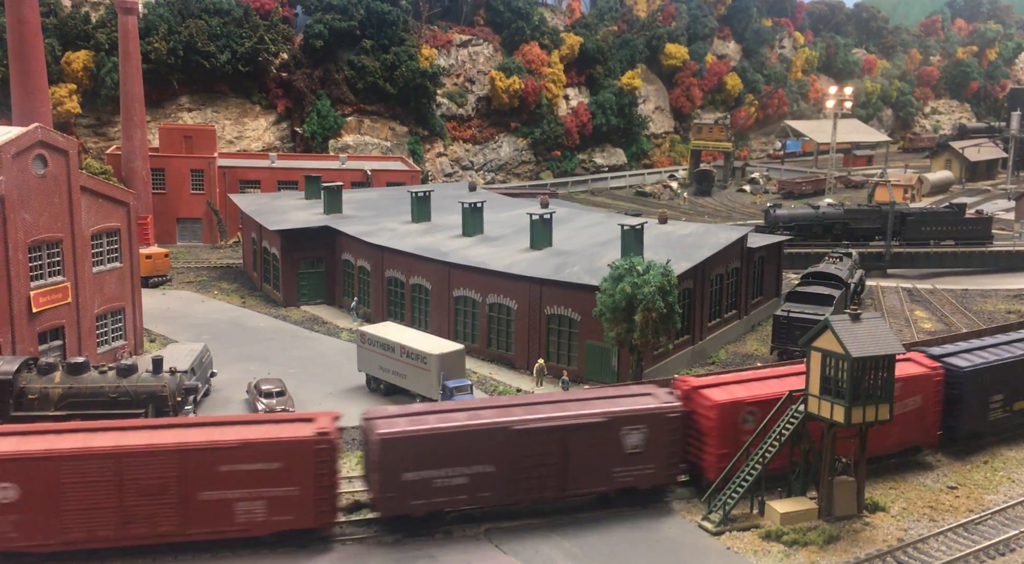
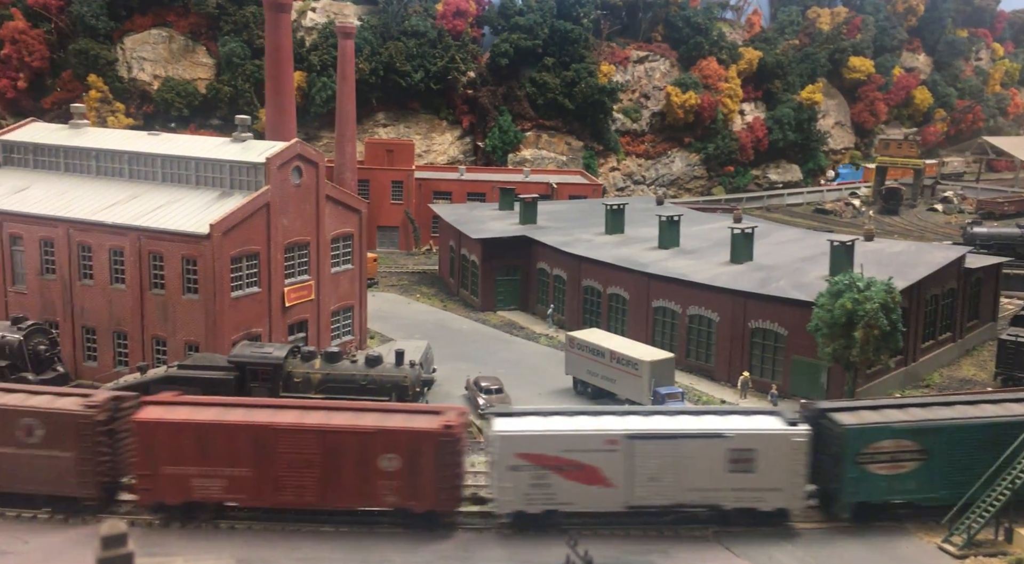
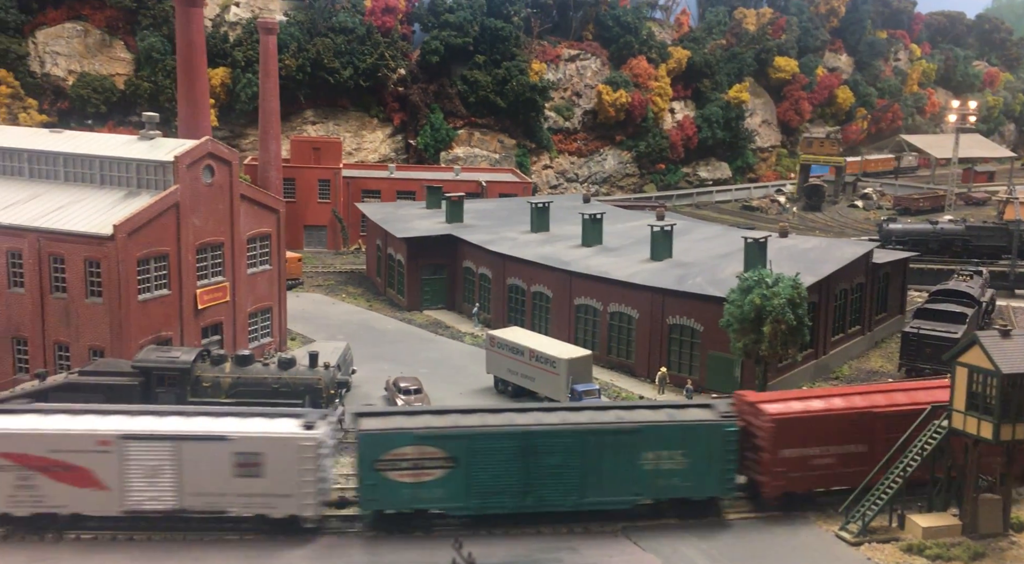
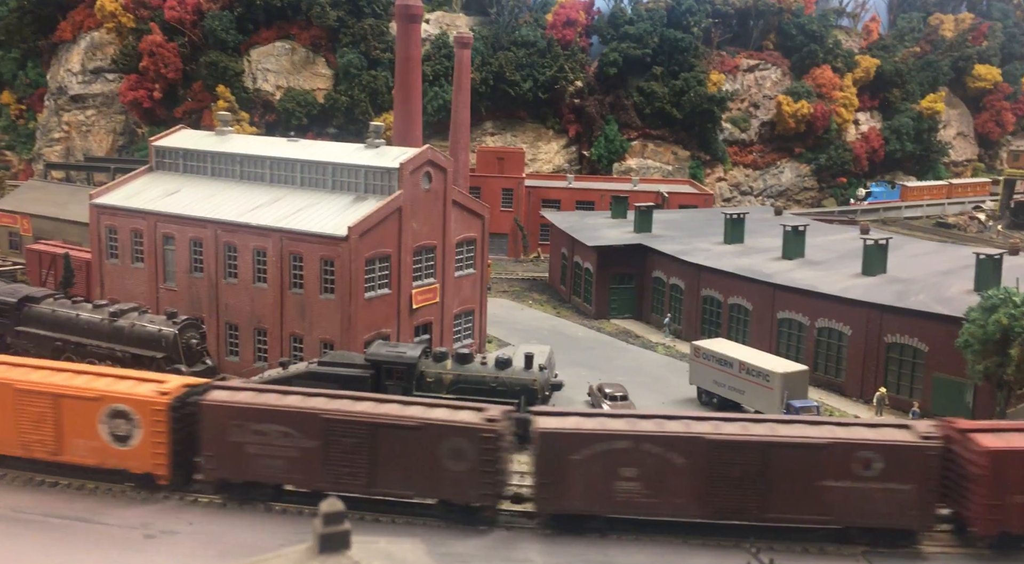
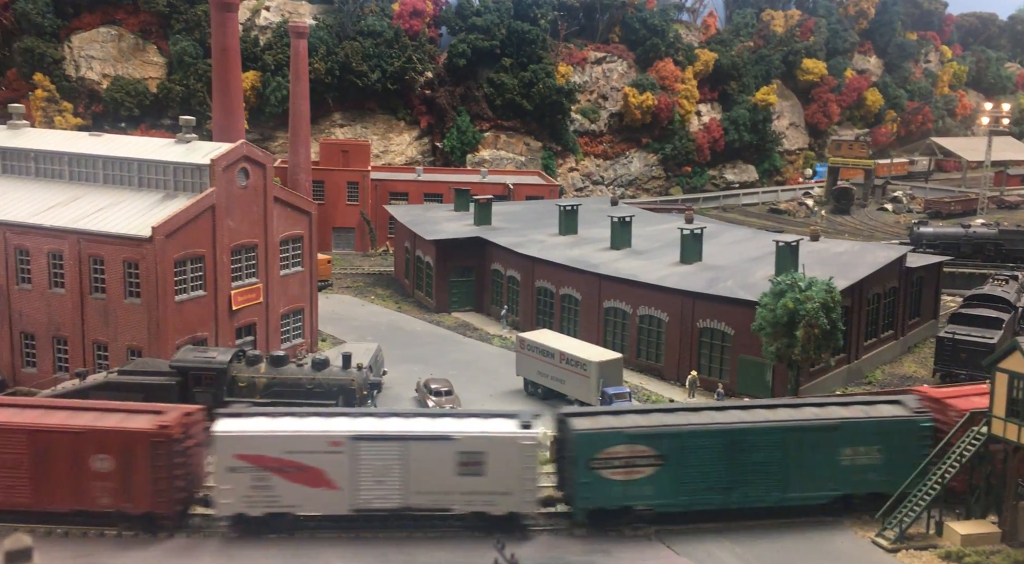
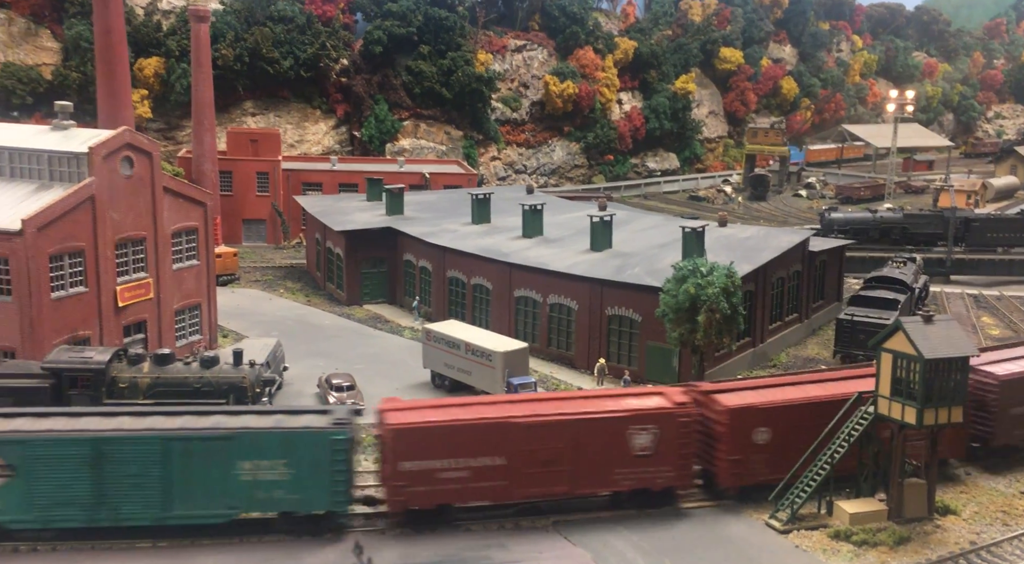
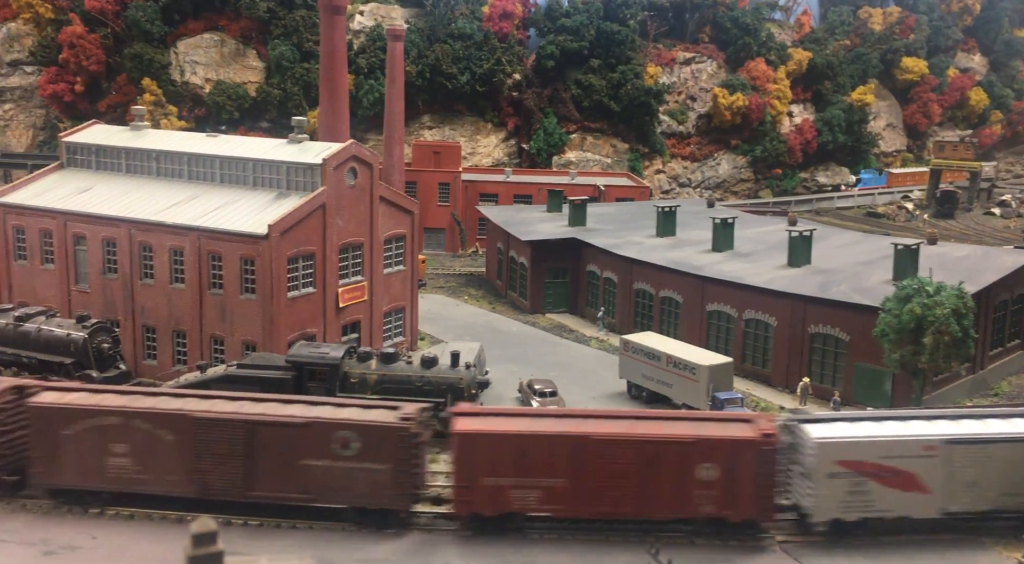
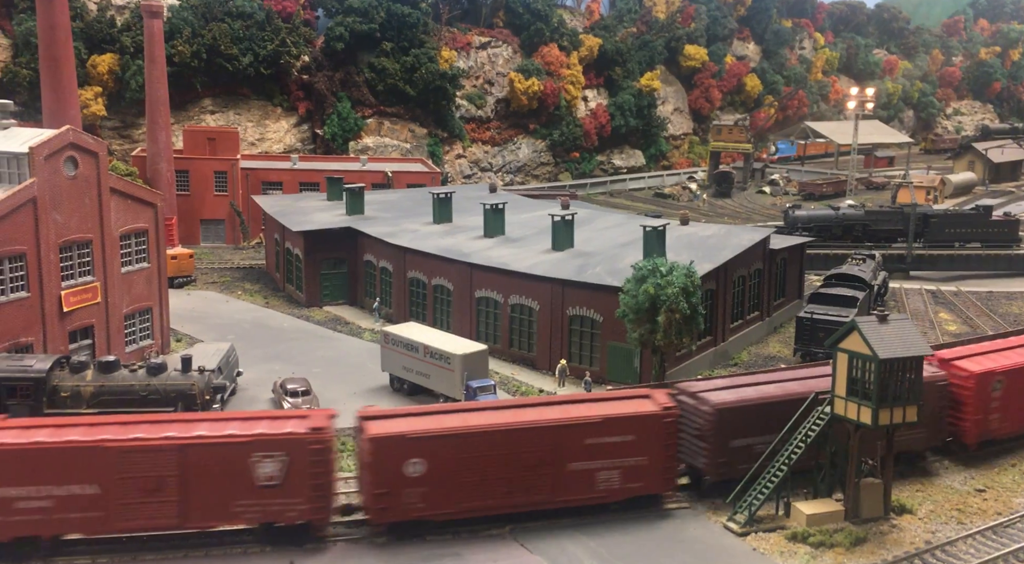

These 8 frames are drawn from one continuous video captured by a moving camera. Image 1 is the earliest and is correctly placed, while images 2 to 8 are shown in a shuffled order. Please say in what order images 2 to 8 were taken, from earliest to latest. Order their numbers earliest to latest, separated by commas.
8, 6, 3, 5, 2, 7, 4
